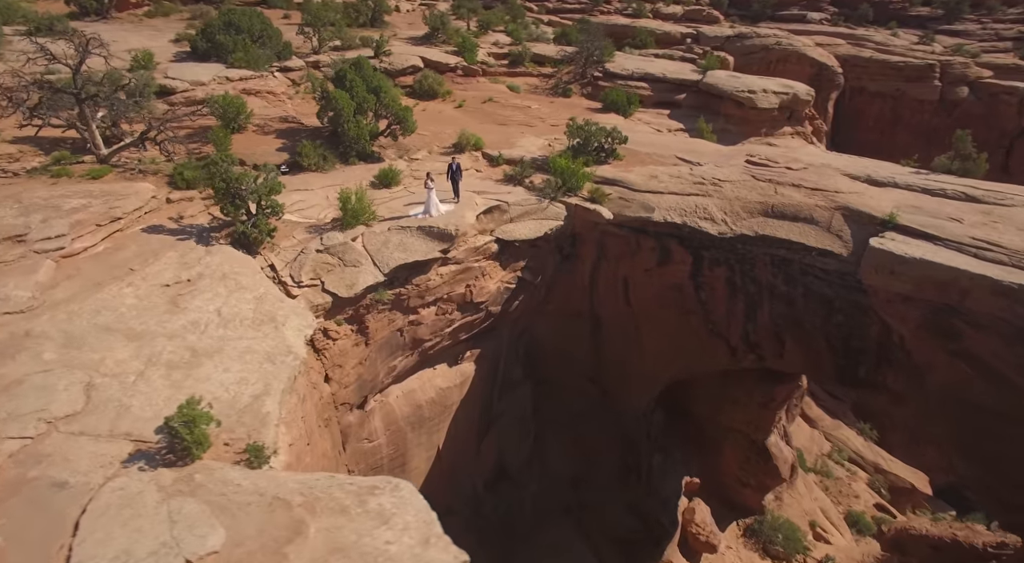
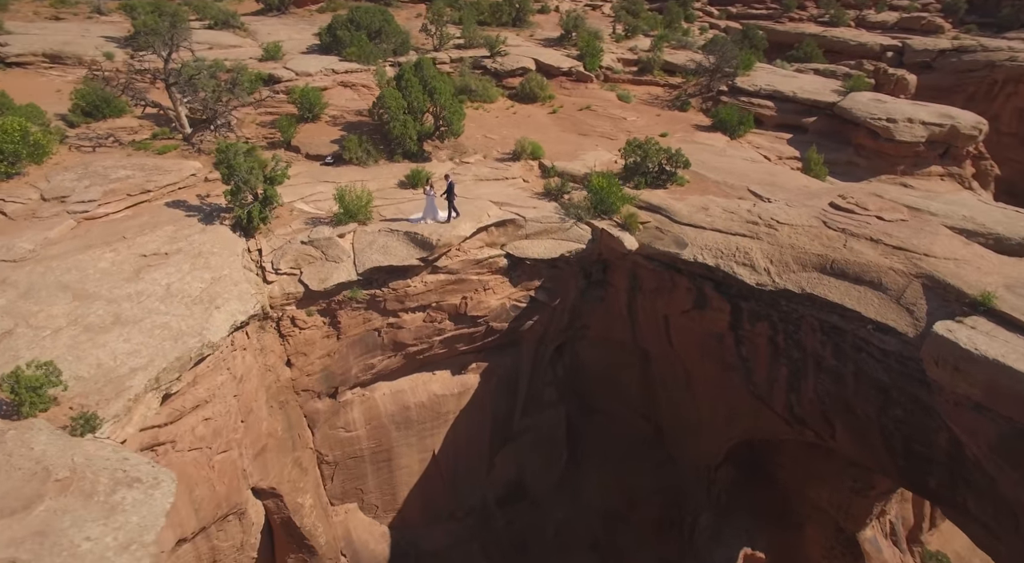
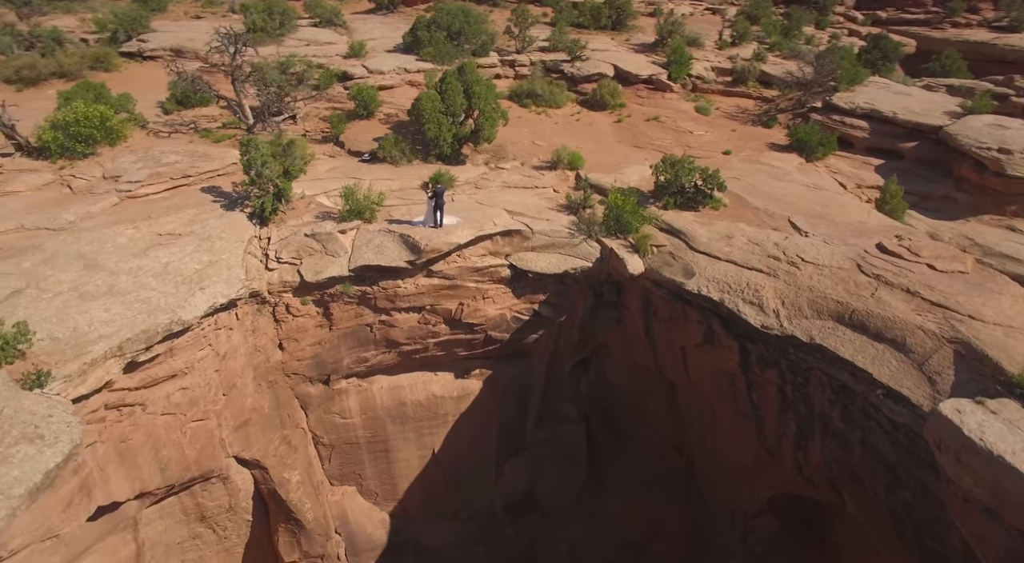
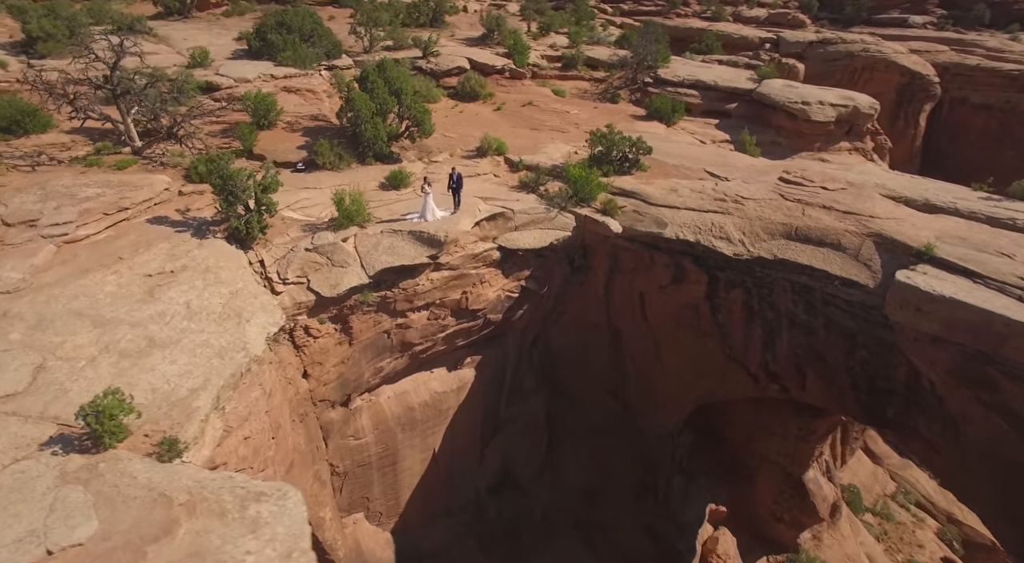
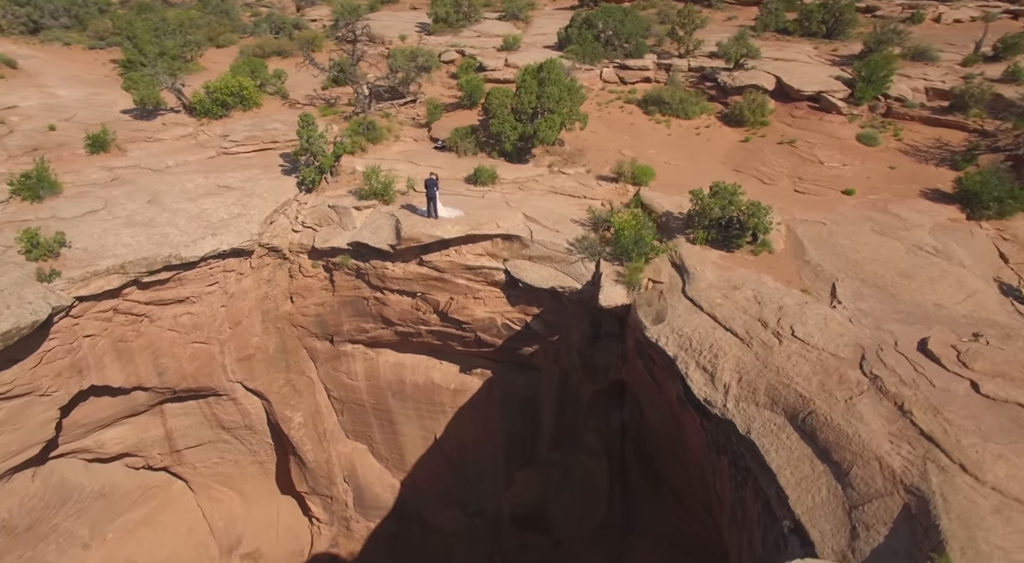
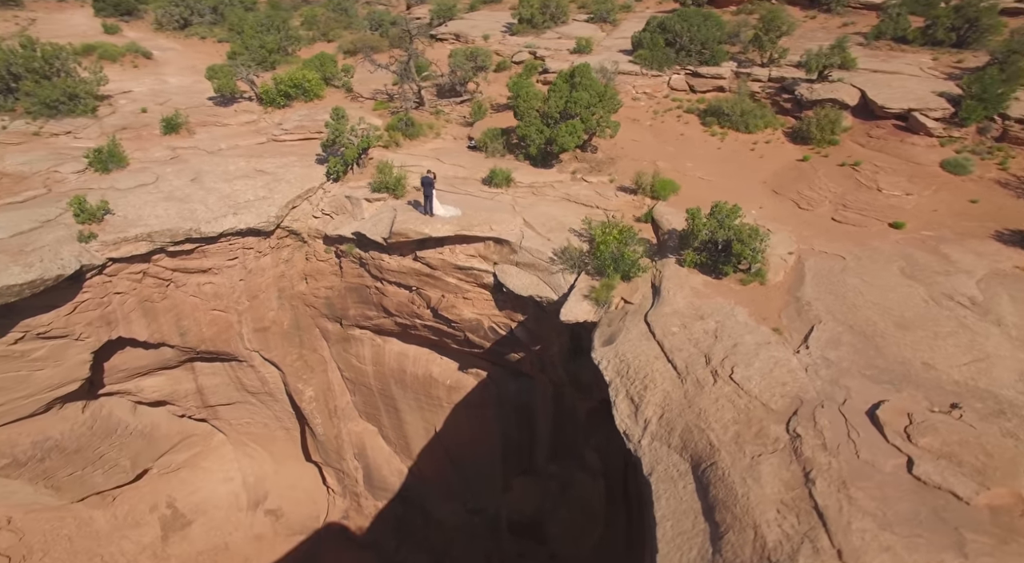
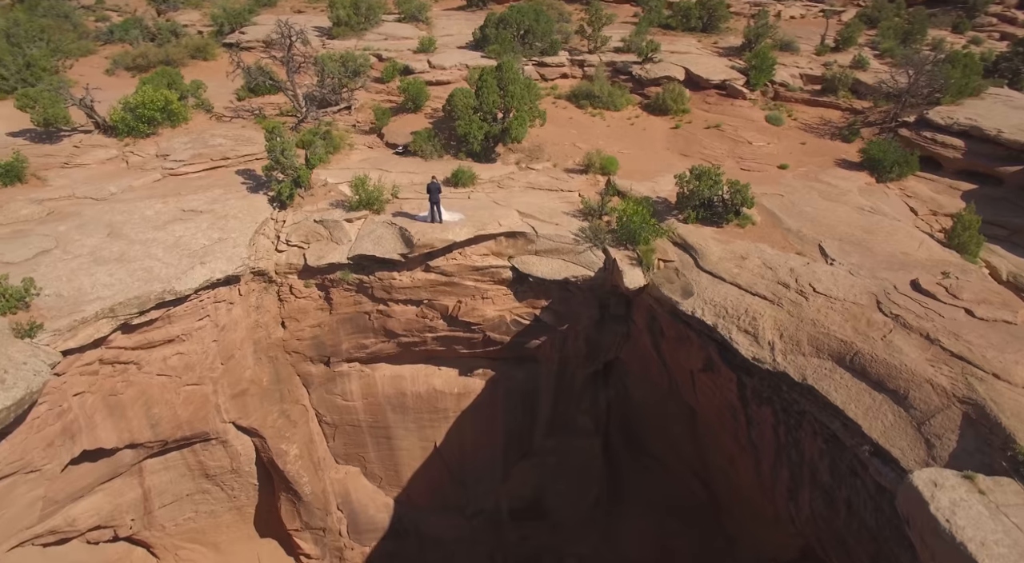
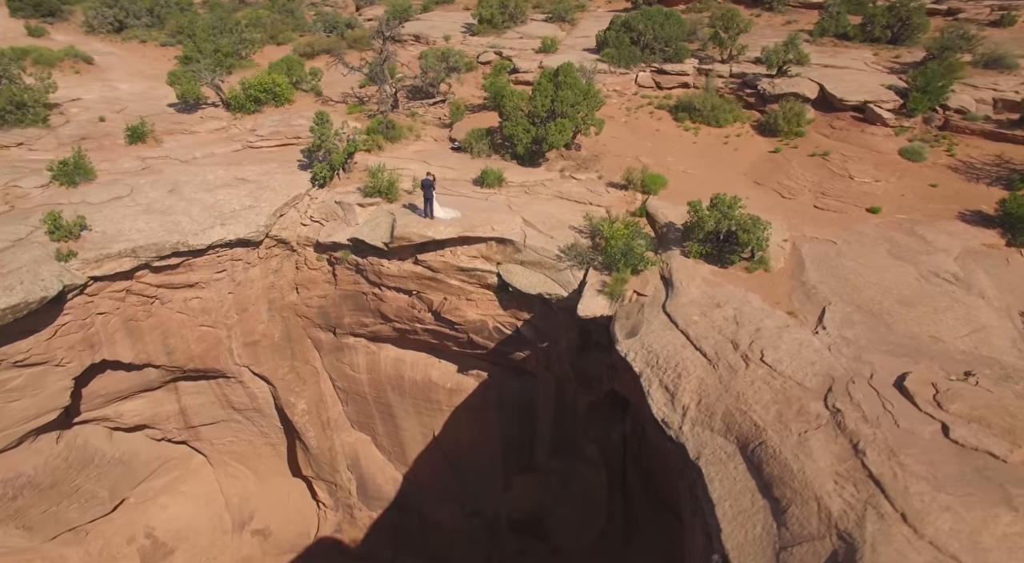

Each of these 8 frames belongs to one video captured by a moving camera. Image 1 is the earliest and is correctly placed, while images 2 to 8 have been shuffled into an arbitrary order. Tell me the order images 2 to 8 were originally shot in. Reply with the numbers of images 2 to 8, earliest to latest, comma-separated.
4, 2, 3, 7, 5, 8, 6
